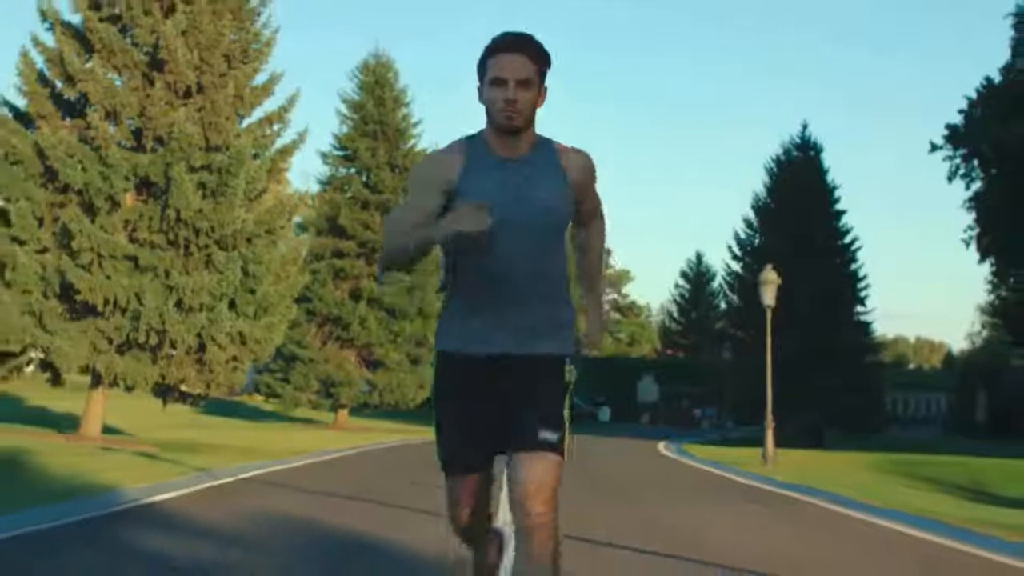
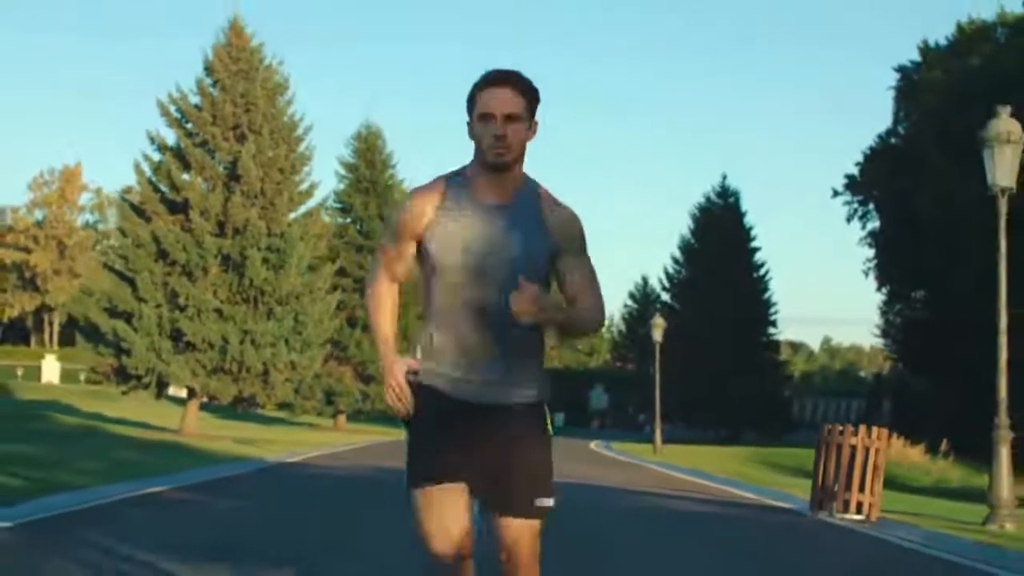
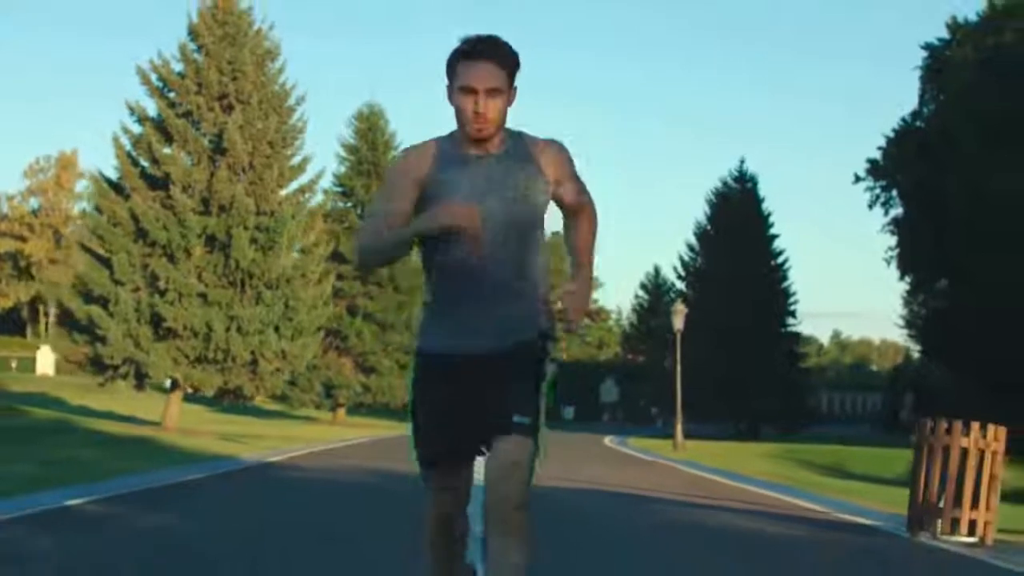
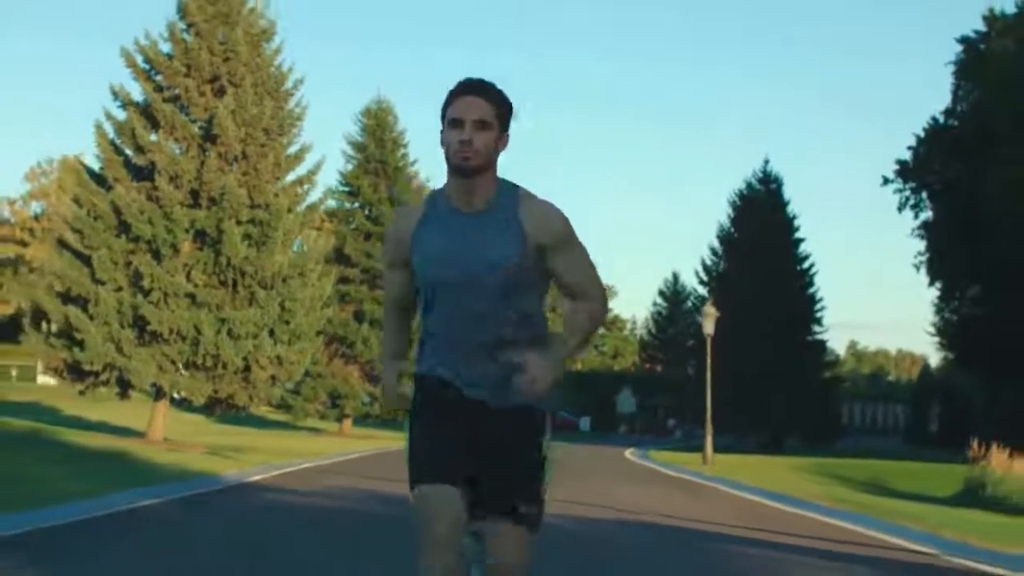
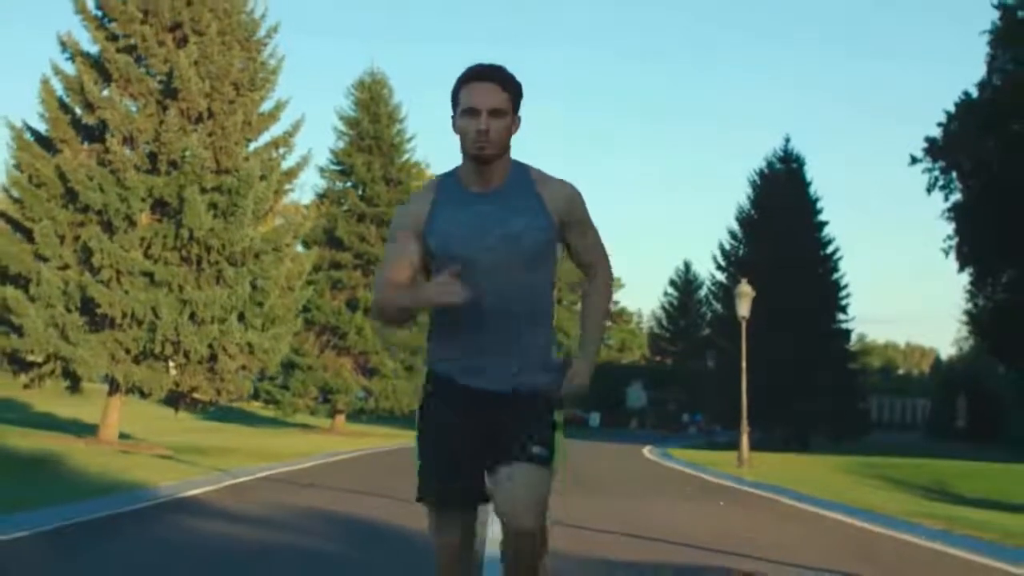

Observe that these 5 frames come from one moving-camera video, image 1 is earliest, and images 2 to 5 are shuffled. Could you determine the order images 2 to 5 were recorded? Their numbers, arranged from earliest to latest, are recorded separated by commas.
5, 4, 3, 2
